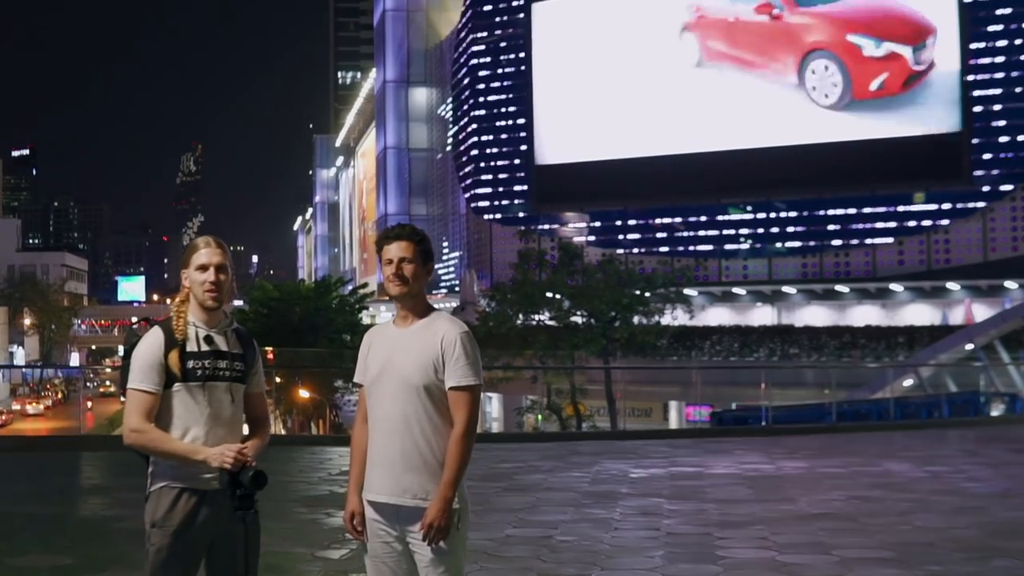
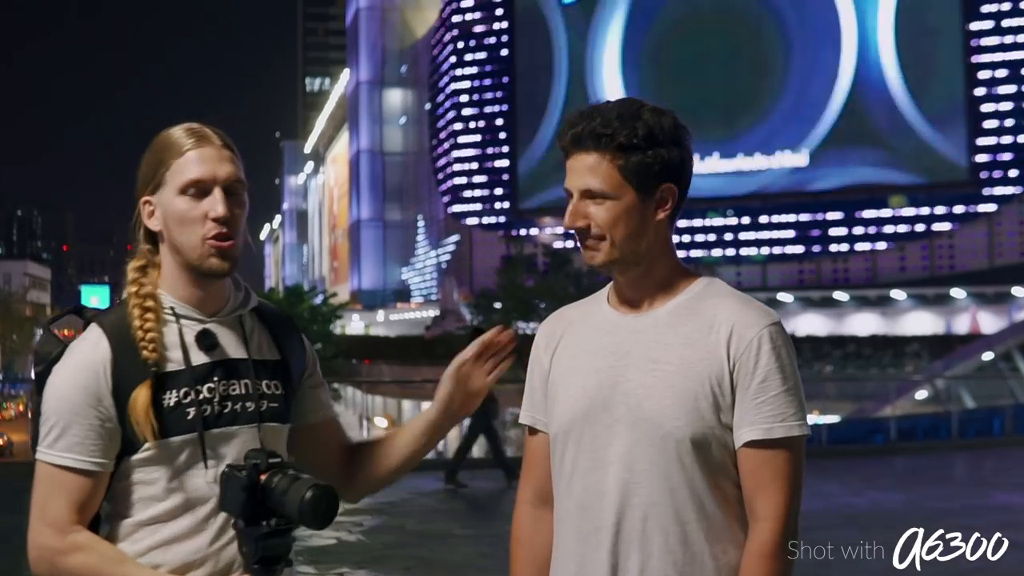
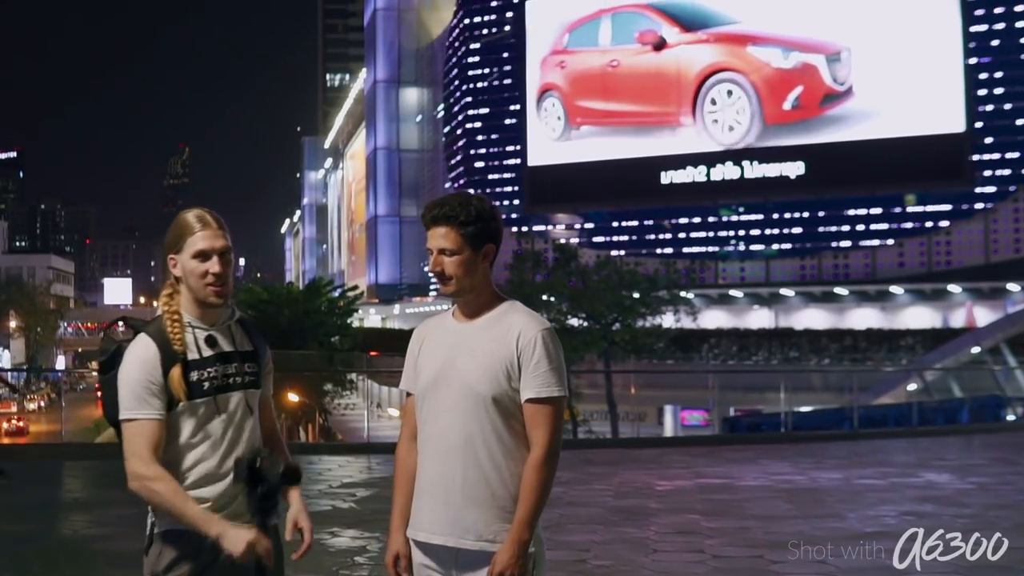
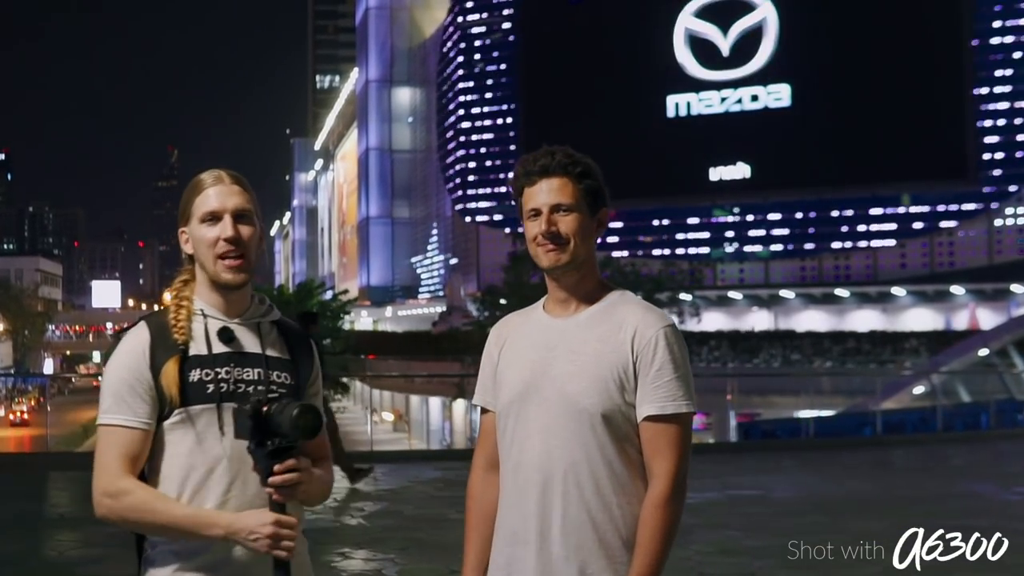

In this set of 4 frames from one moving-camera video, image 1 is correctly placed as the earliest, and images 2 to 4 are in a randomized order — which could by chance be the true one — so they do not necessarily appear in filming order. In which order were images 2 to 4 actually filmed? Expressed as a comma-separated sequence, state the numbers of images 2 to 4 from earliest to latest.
3, 4, 2
